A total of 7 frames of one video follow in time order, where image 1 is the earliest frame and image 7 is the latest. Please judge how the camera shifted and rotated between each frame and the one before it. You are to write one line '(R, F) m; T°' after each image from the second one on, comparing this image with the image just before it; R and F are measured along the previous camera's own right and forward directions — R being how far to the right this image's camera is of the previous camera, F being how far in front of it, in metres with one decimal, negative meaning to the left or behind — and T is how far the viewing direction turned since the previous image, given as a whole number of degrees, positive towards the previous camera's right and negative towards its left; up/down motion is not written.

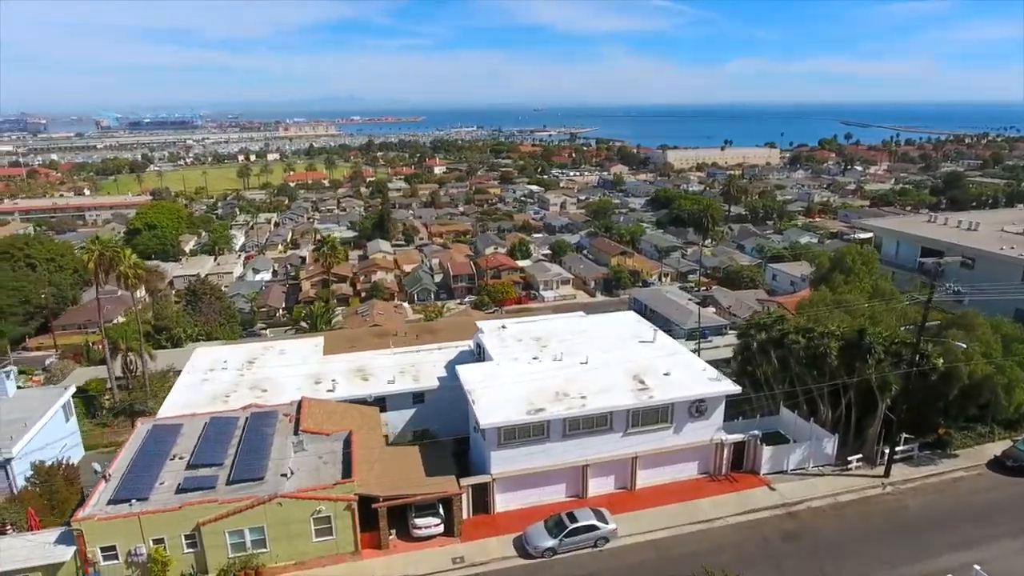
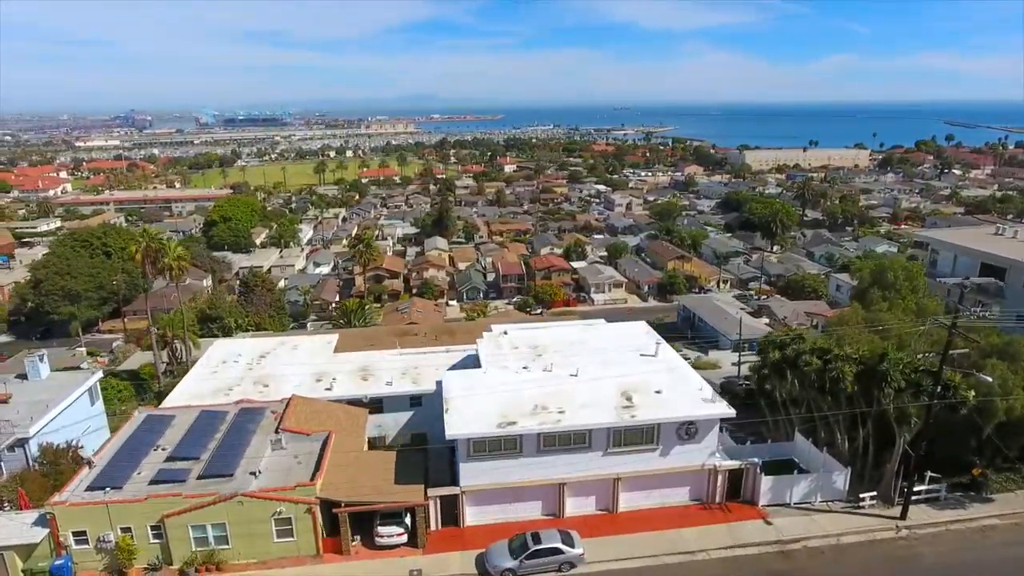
(+2.8, +0.9) m; -7°
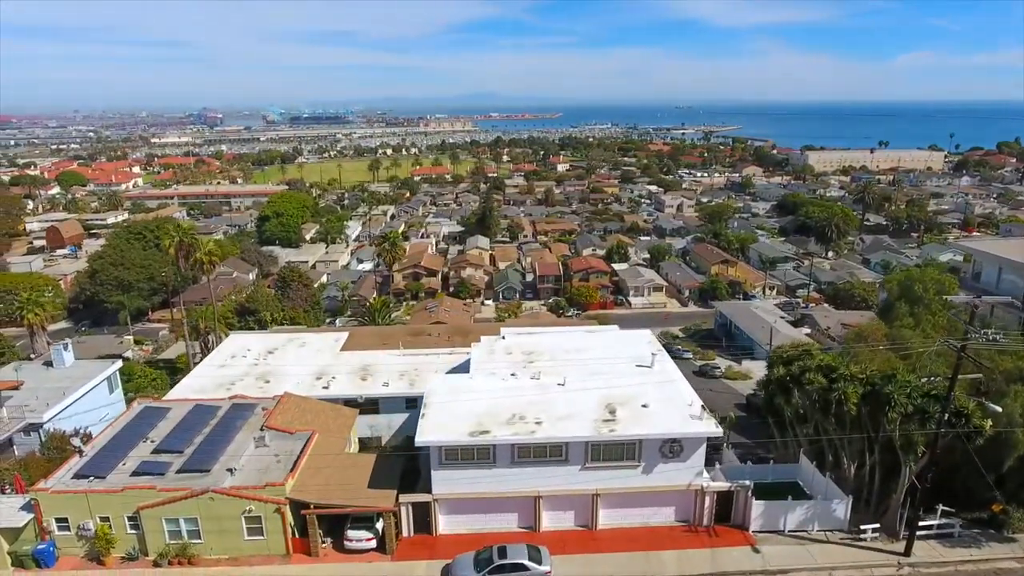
(+2.2, +0.6) m; -5°
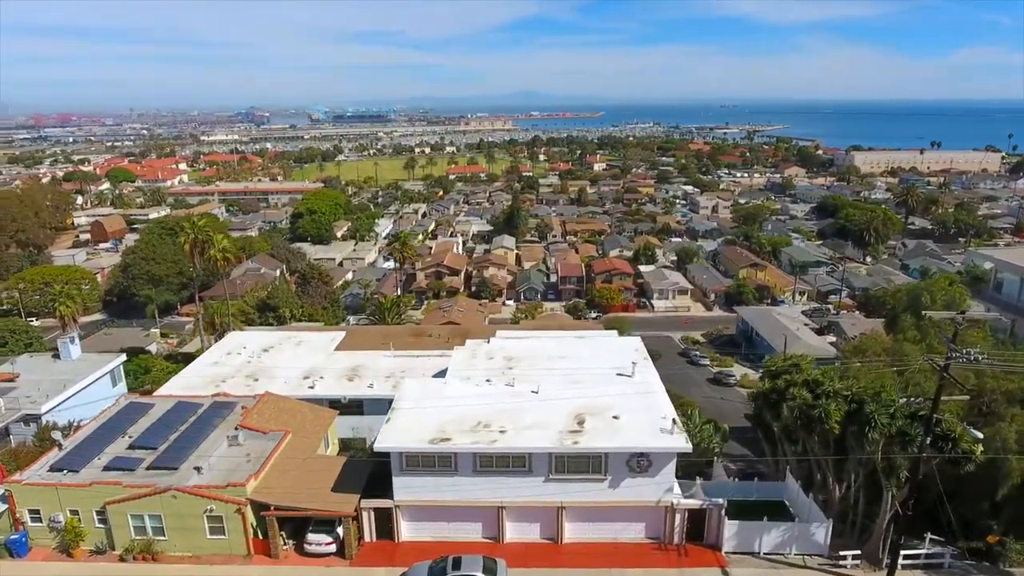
(+2.1, +0.5) m; -4°
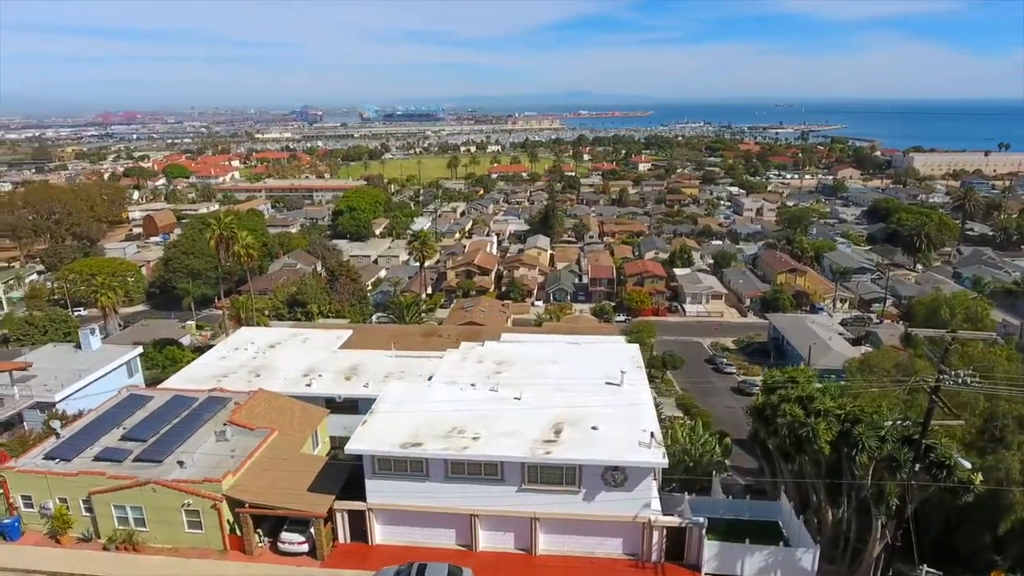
(+1.9, +0.4) m; -4°
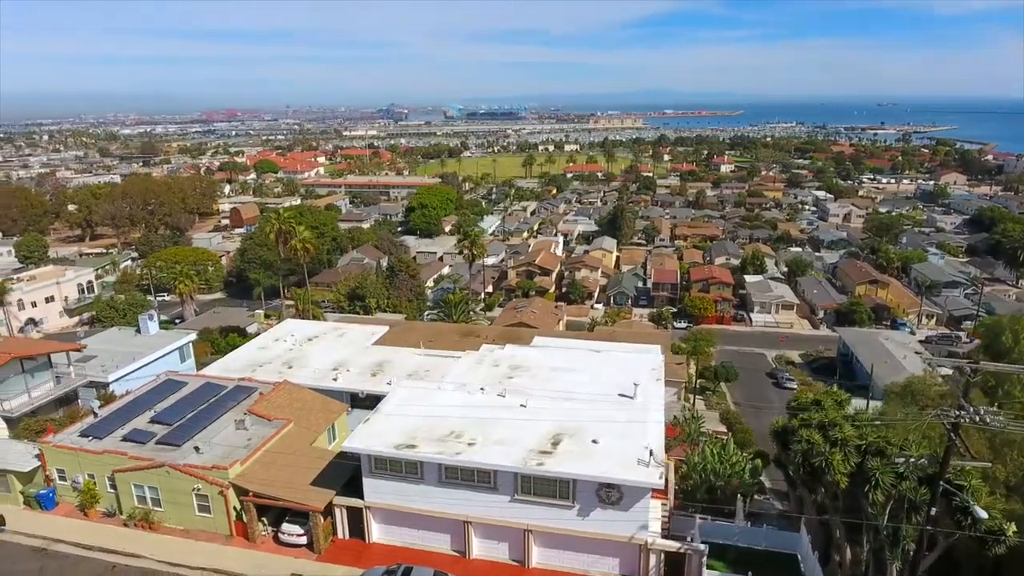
(+2.0, +0.6) m; -7°
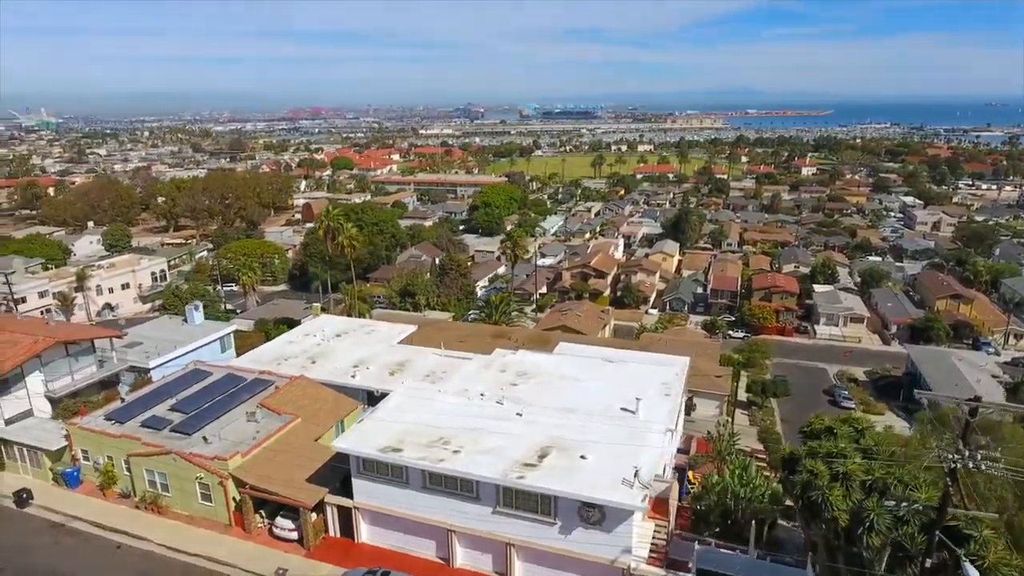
(+2.1, +0.6) m; -7°
